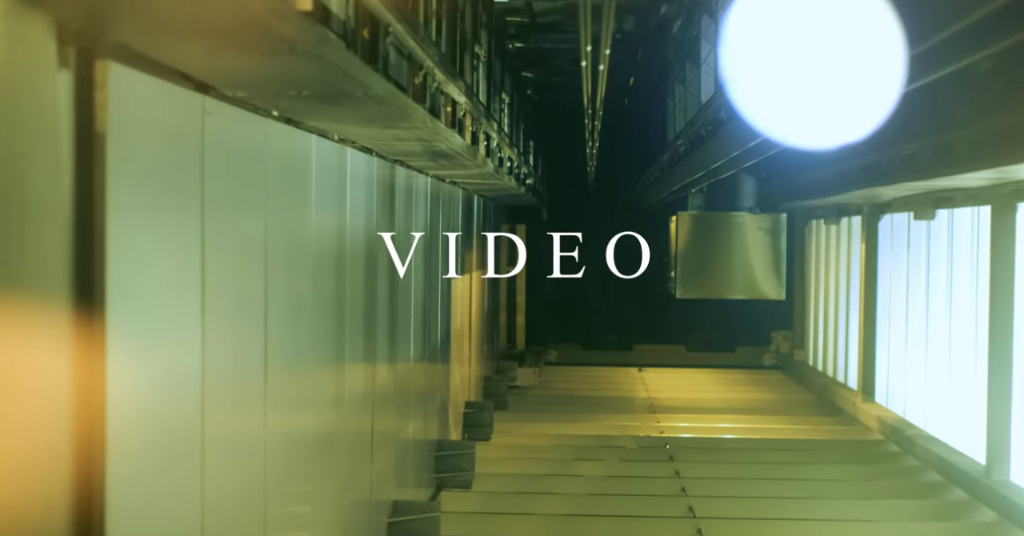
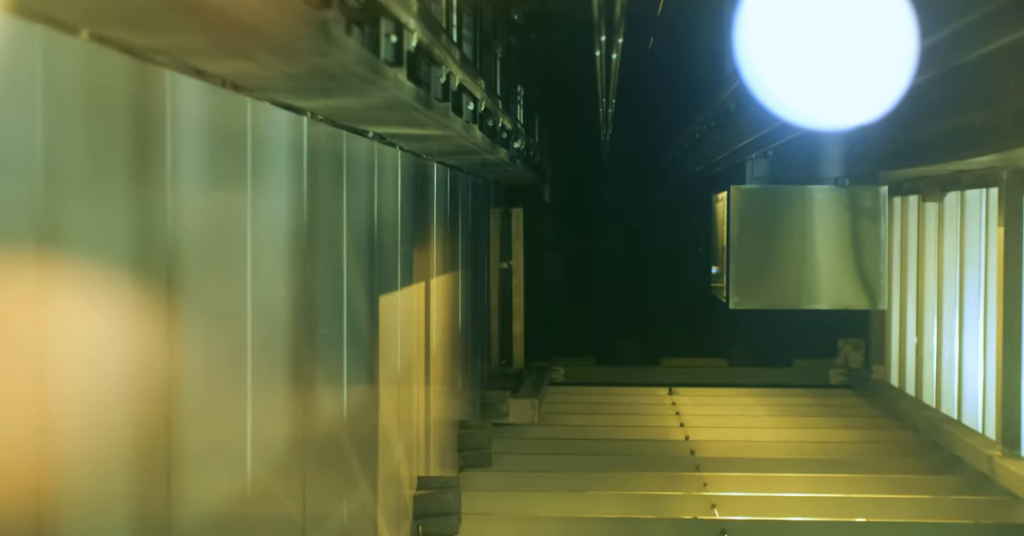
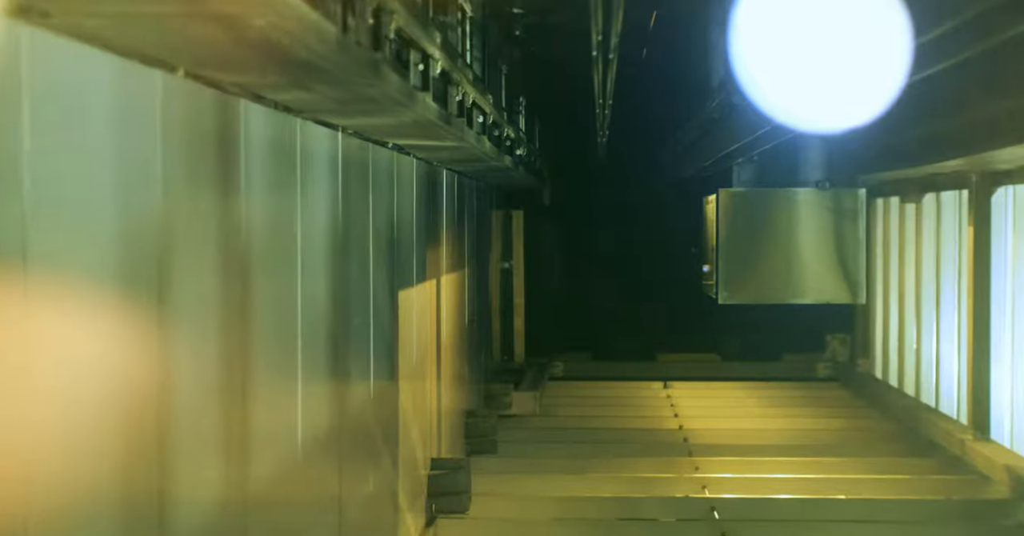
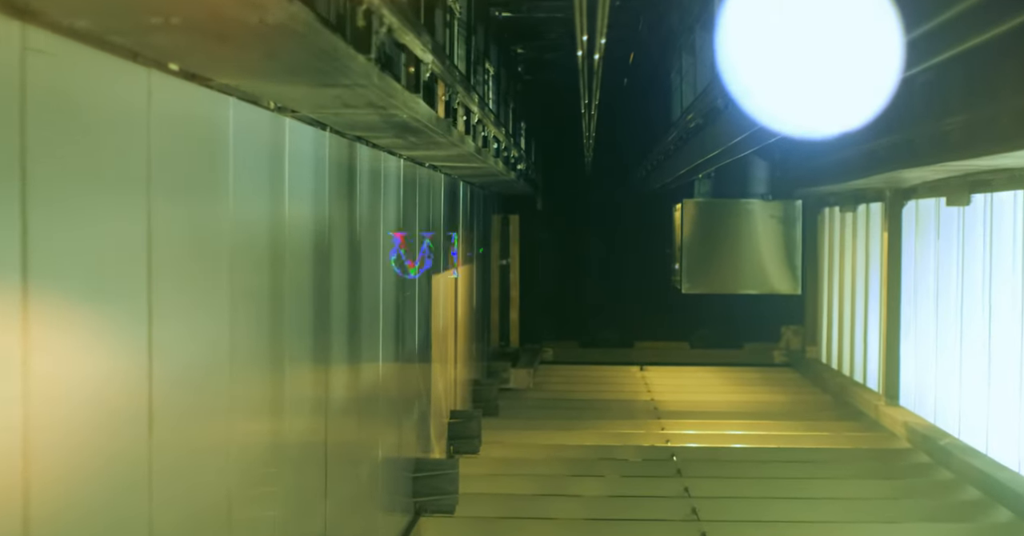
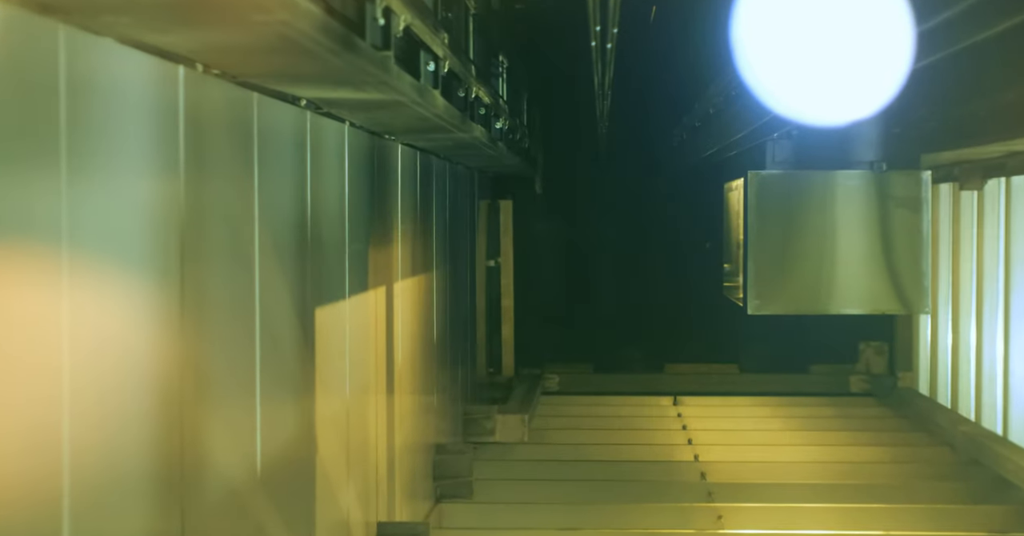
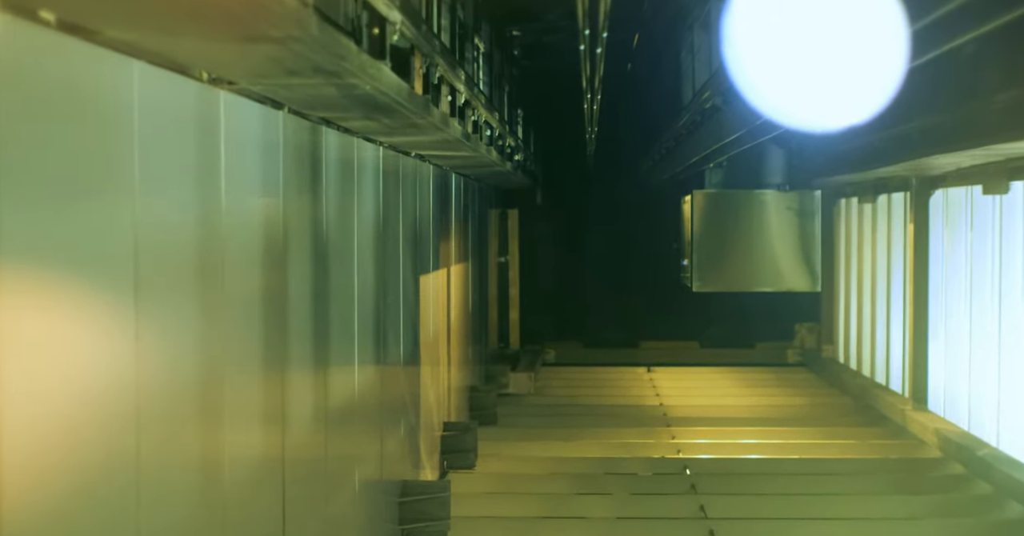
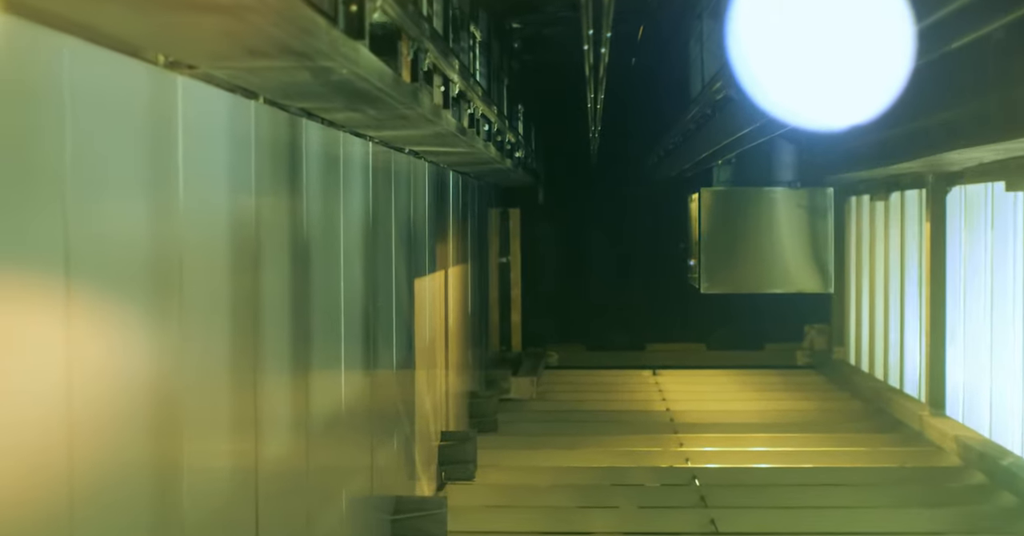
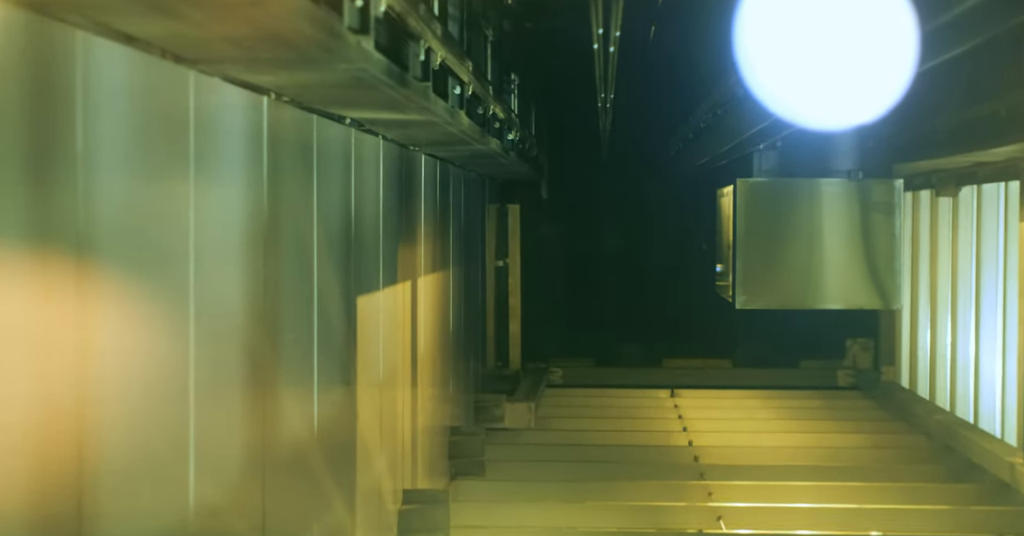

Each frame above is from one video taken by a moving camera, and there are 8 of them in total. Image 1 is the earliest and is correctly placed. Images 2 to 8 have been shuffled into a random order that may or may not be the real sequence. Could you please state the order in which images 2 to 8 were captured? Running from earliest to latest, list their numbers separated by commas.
4, 6, 7, 3, 2, 8, 5
